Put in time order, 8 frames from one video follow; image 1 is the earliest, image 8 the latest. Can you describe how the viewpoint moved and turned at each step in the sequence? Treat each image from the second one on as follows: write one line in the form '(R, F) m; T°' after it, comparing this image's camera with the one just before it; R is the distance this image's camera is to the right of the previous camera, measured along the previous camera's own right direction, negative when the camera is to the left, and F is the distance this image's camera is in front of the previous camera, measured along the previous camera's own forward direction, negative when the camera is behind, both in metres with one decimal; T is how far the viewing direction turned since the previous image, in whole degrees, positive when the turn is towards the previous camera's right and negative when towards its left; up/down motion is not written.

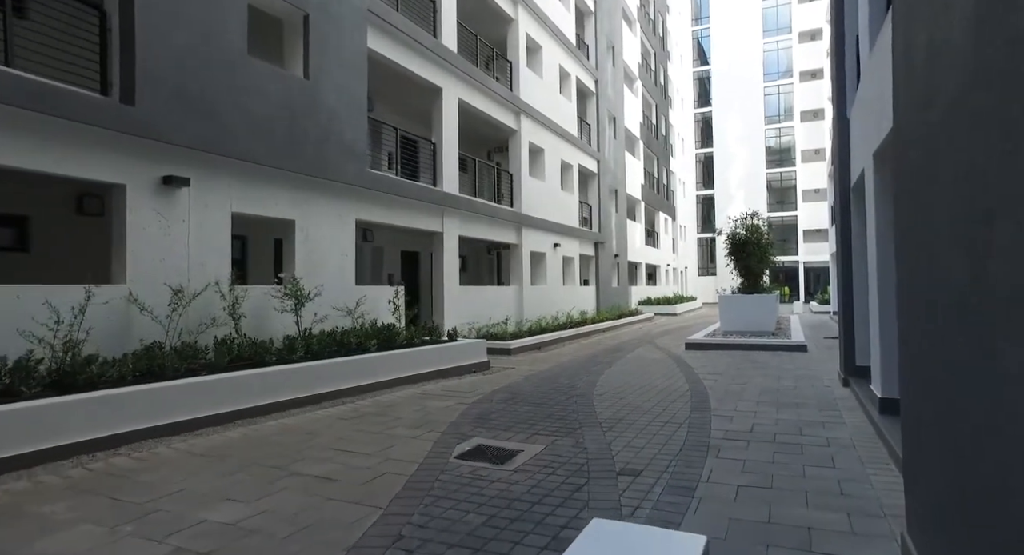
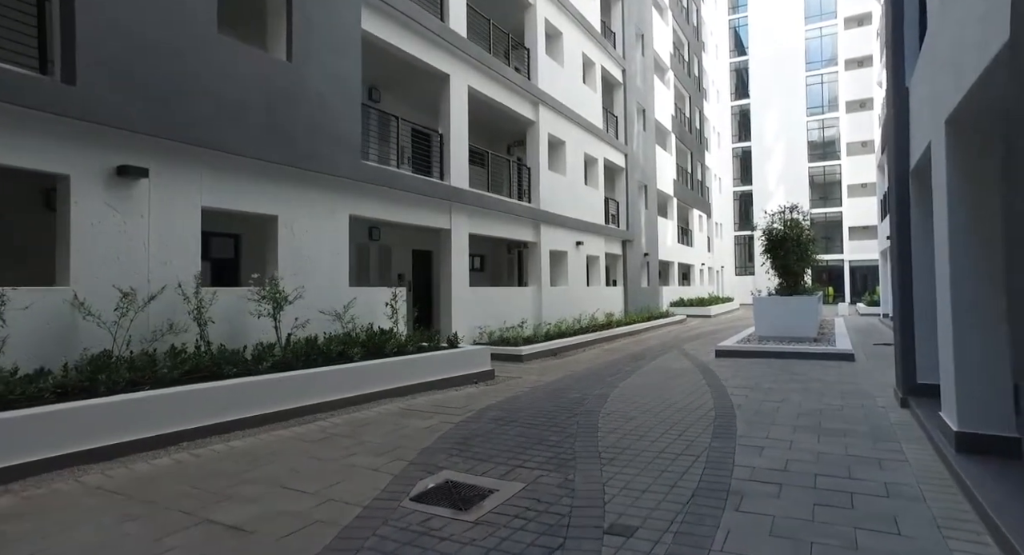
(+0.5, +1.0) m; -3°
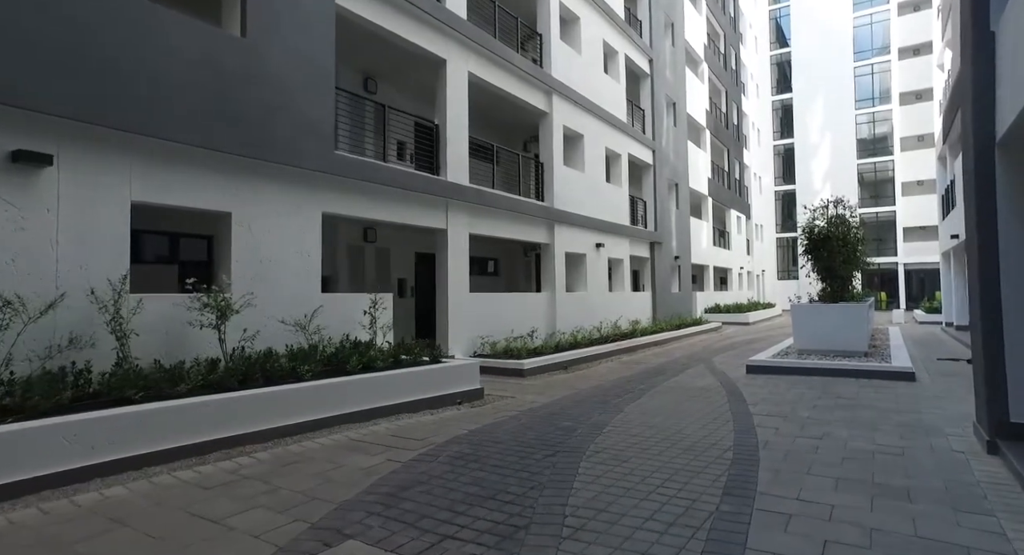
(+0.7, +1.3) m; -4°
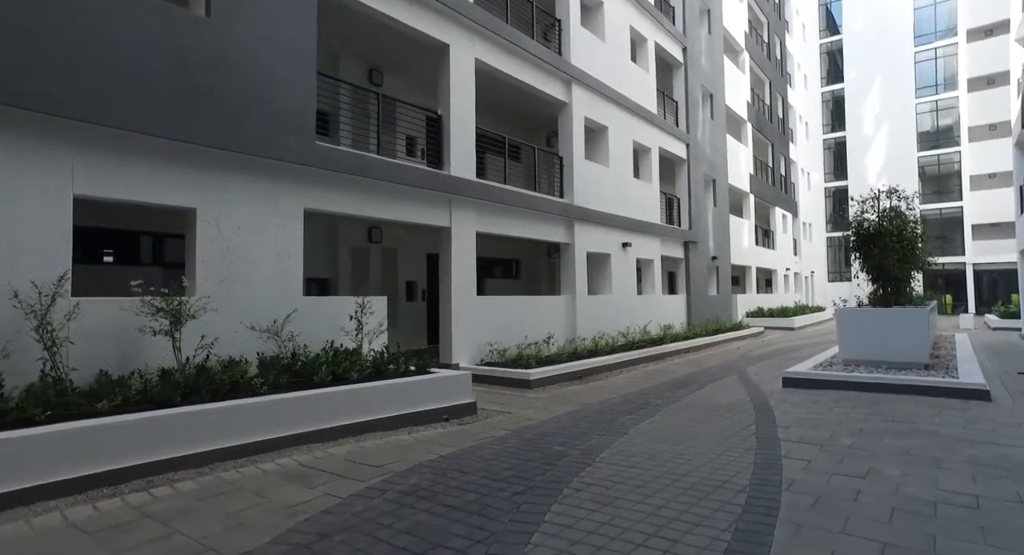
(+0.6, +1.0) m; -4°
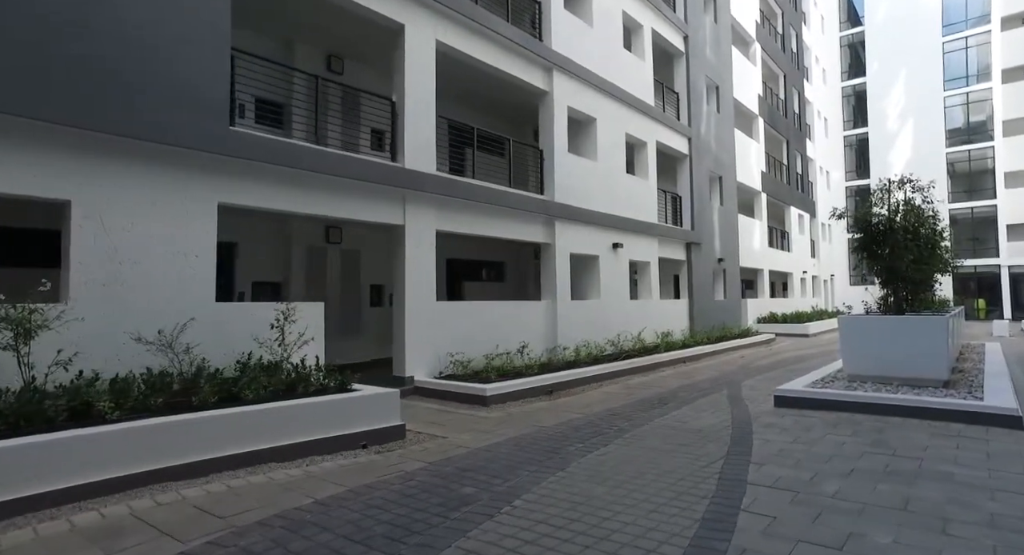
(+1.0, +1.1) m; -2°
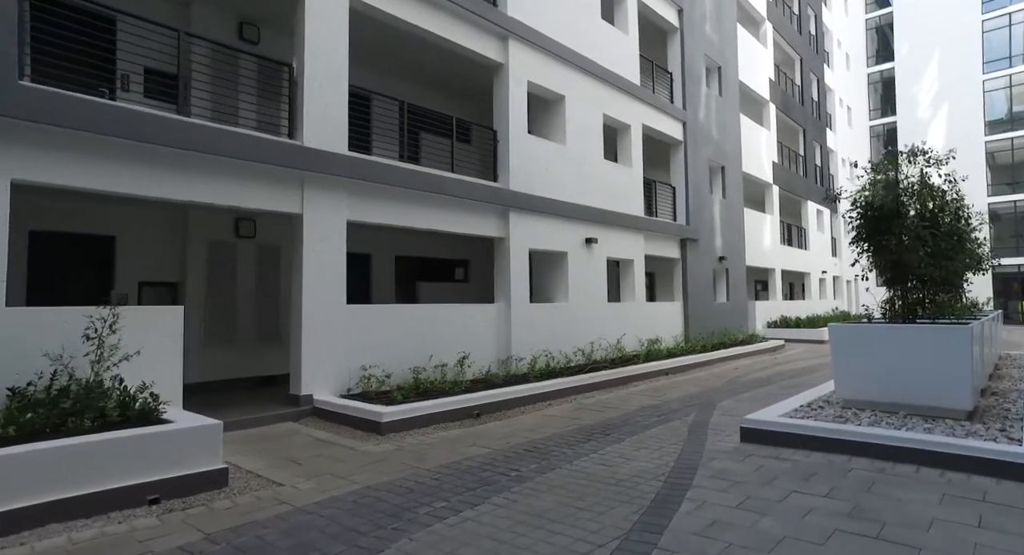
(+1.5, +1.7) m; -3°
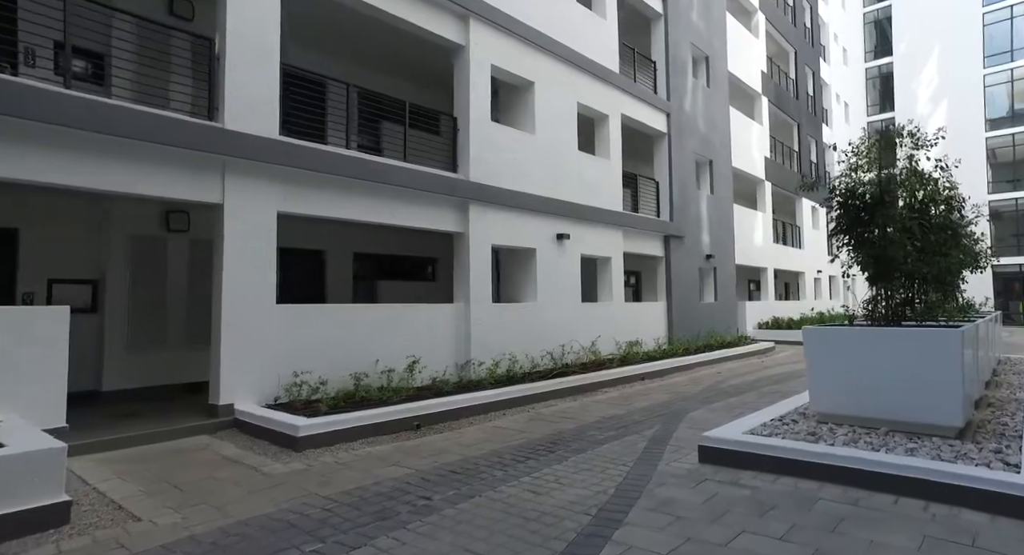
(+0.7, +0.8) m; 0°
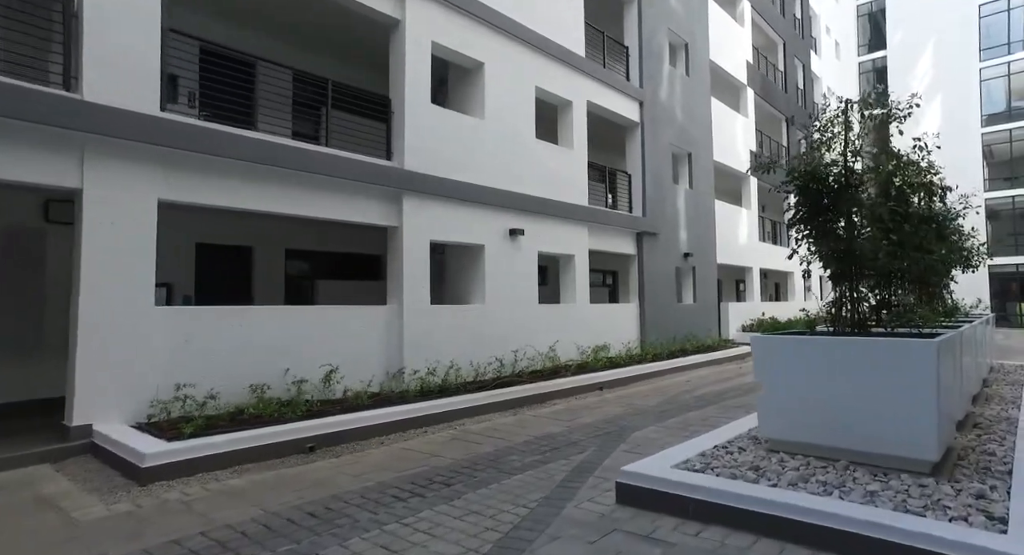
(+1.0, +1.0) m; 0°
